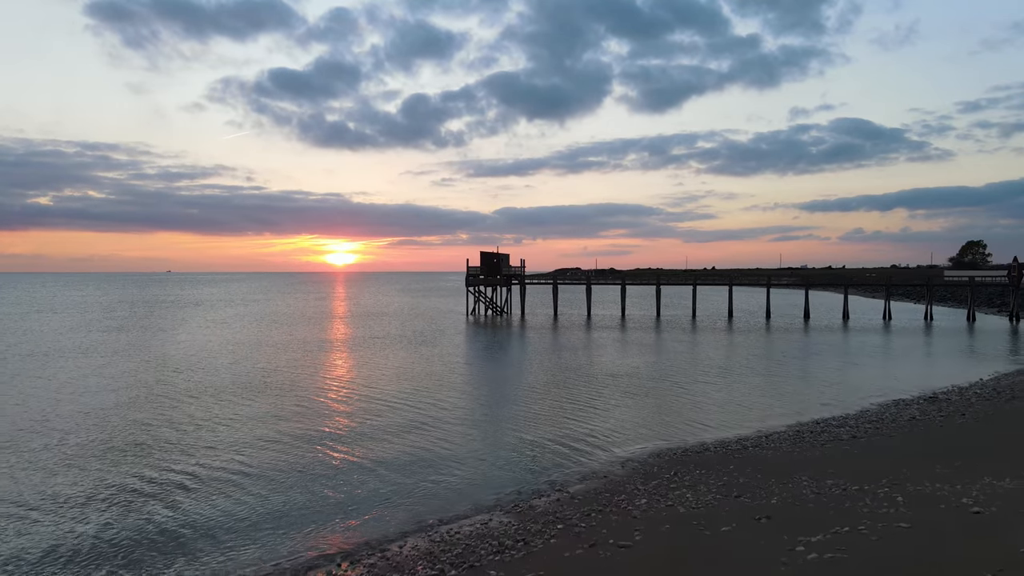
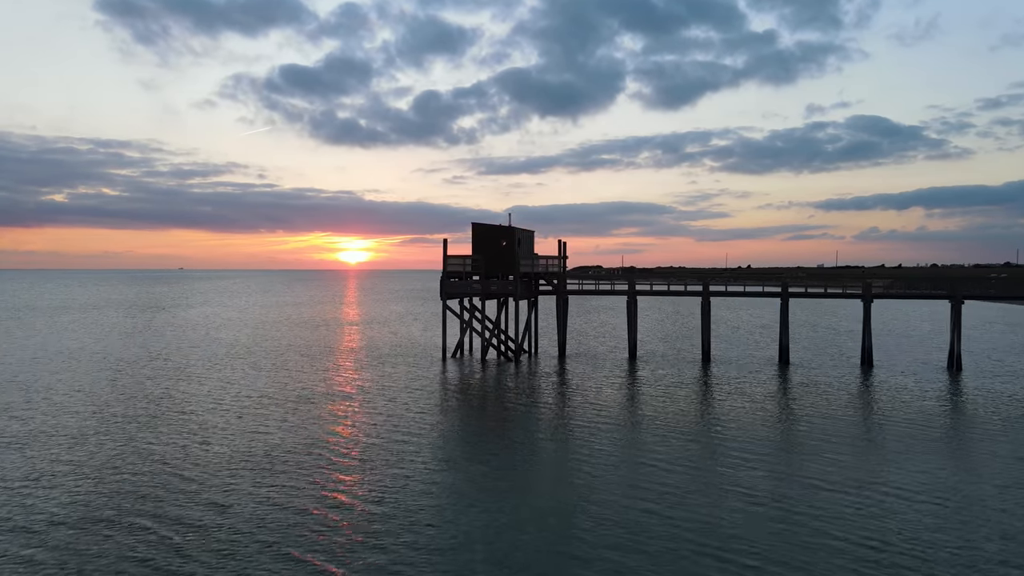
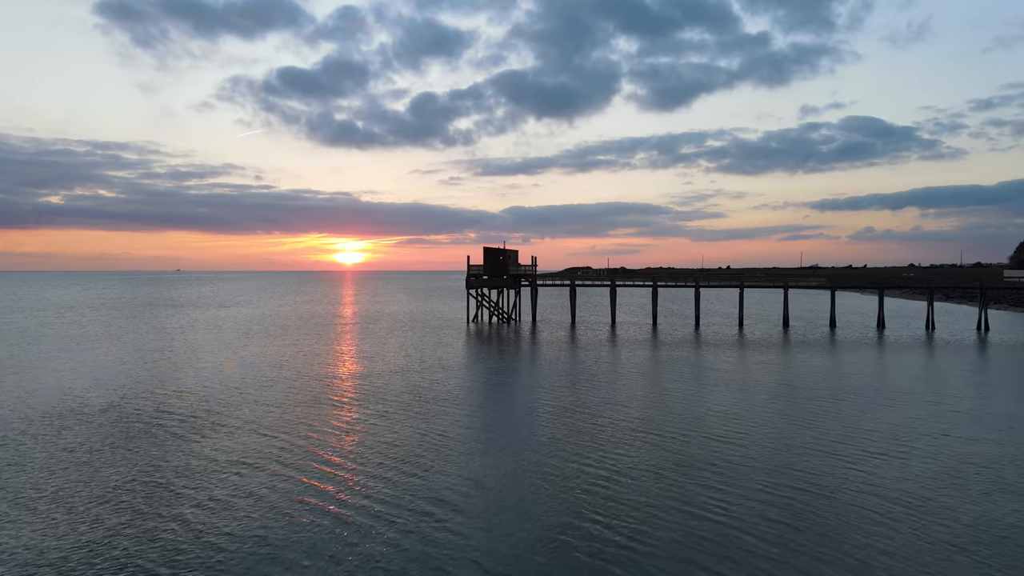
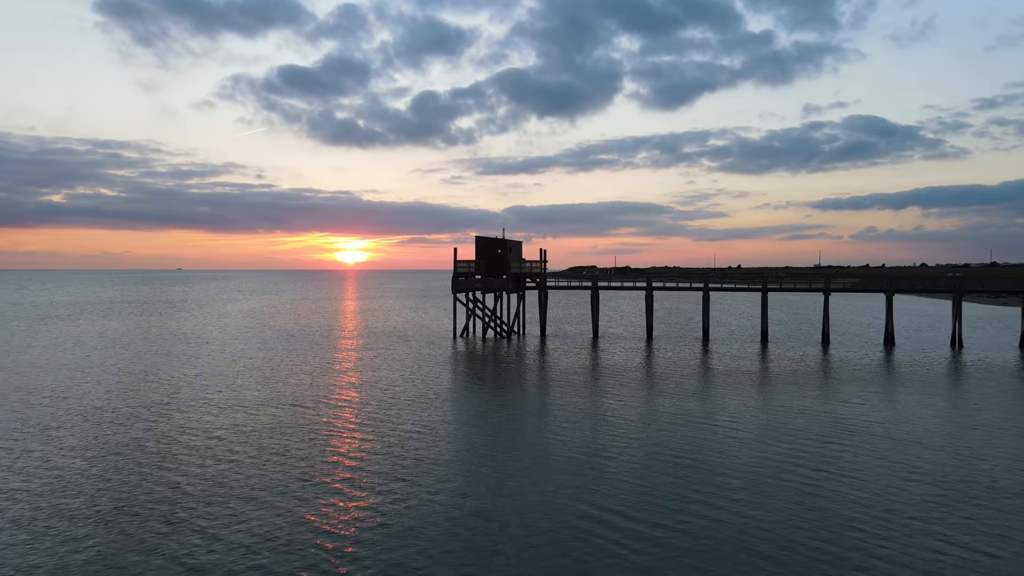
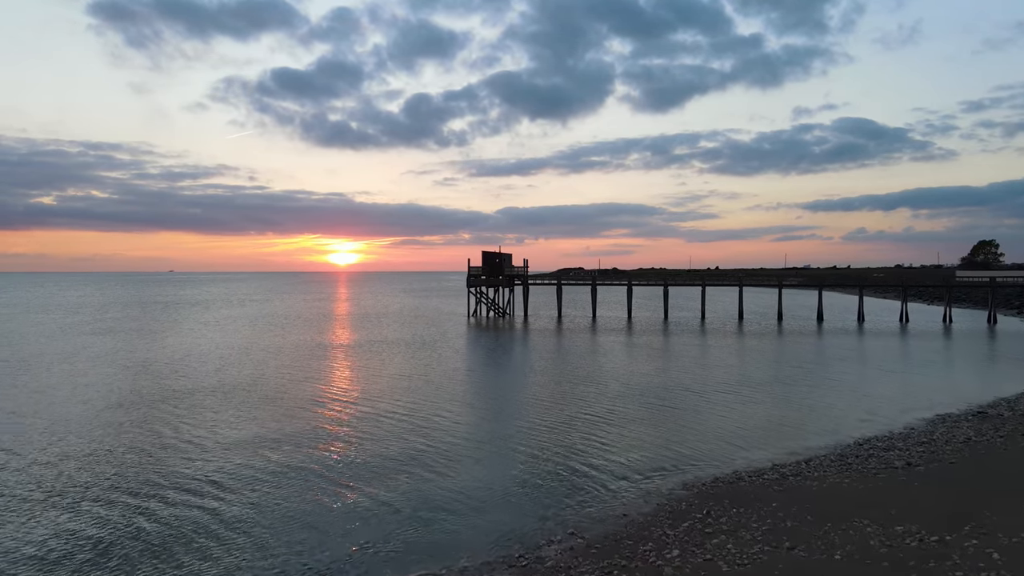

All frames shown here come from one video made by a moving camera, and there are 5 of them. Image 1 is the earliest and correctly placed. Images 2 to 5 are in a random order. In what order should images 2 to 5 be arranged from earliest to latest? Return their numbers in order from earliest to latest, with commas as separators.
5, 3, 4, 2
